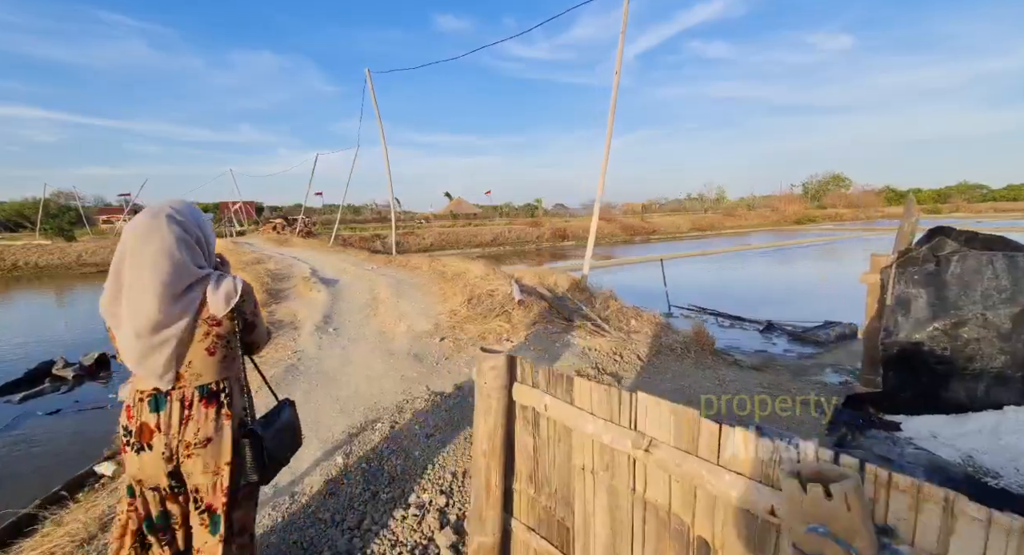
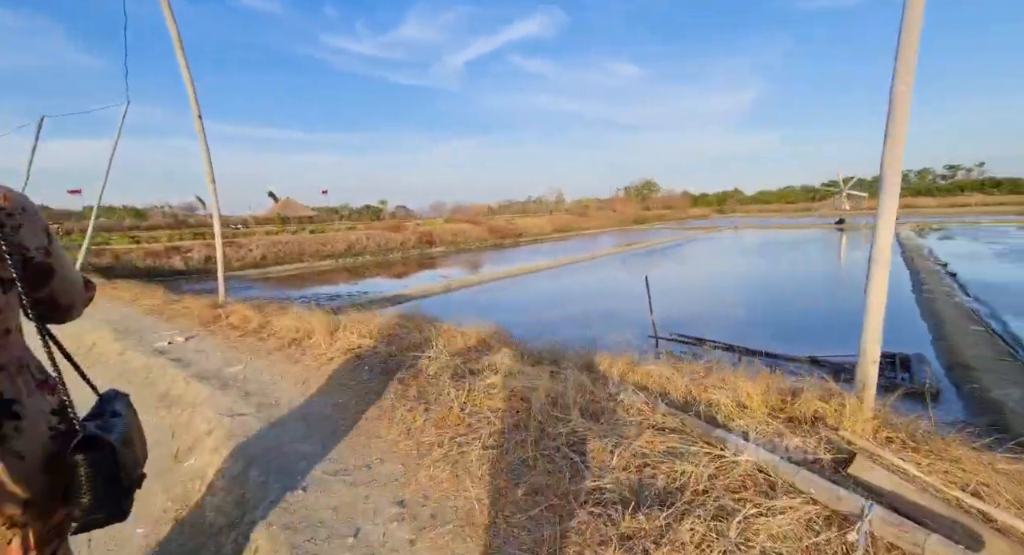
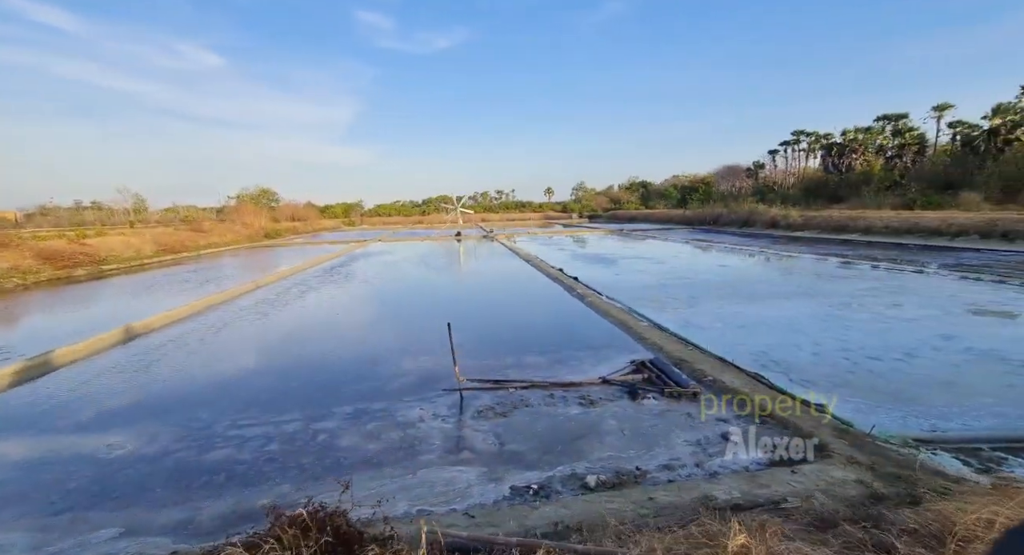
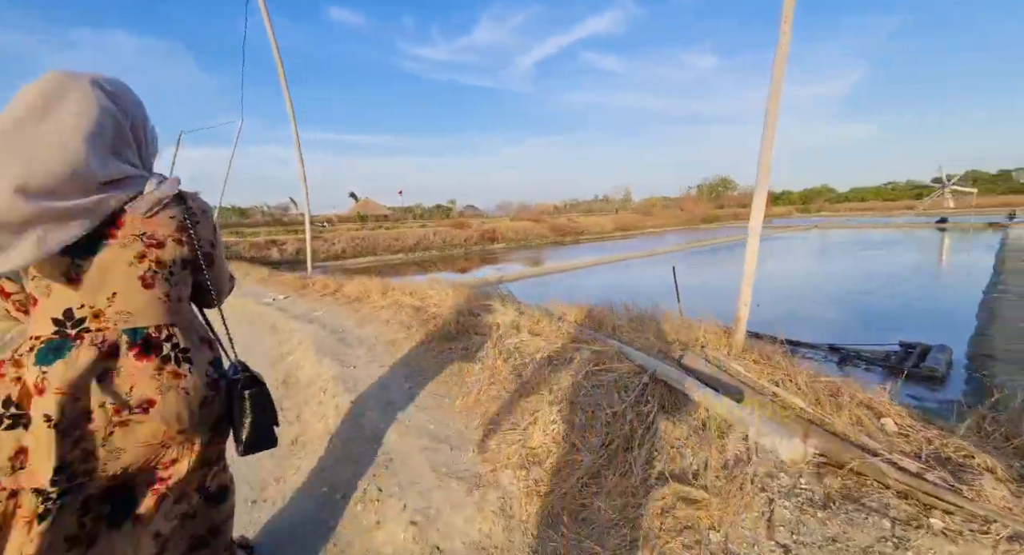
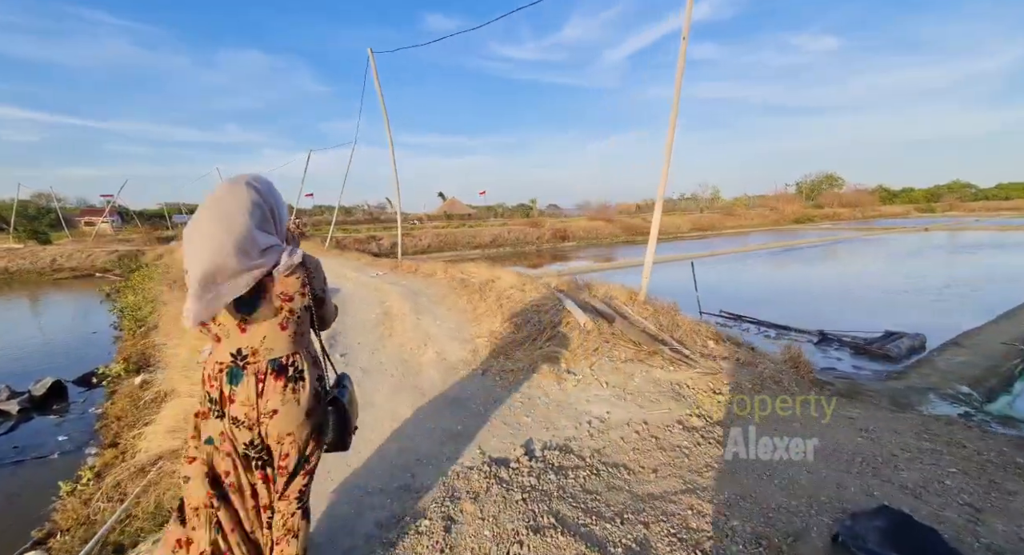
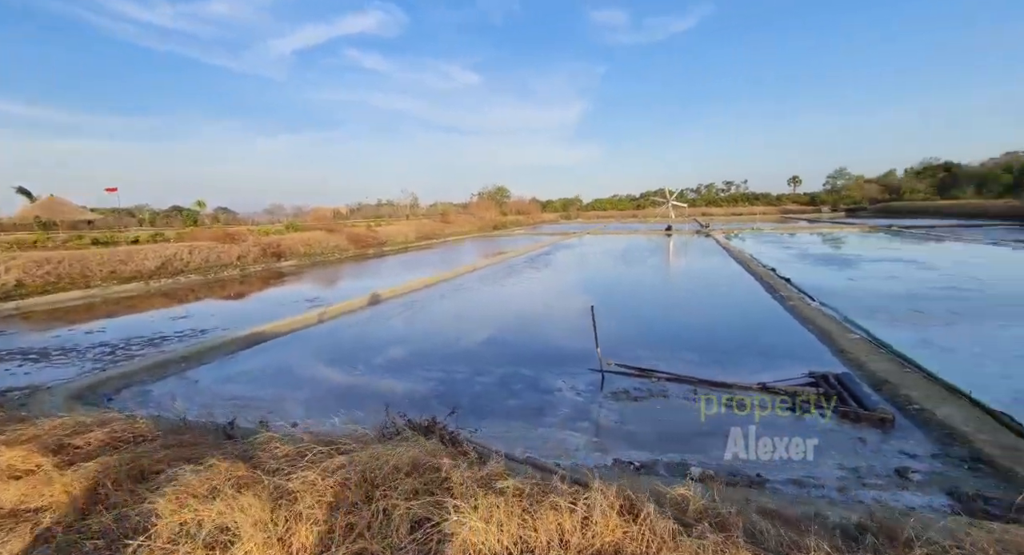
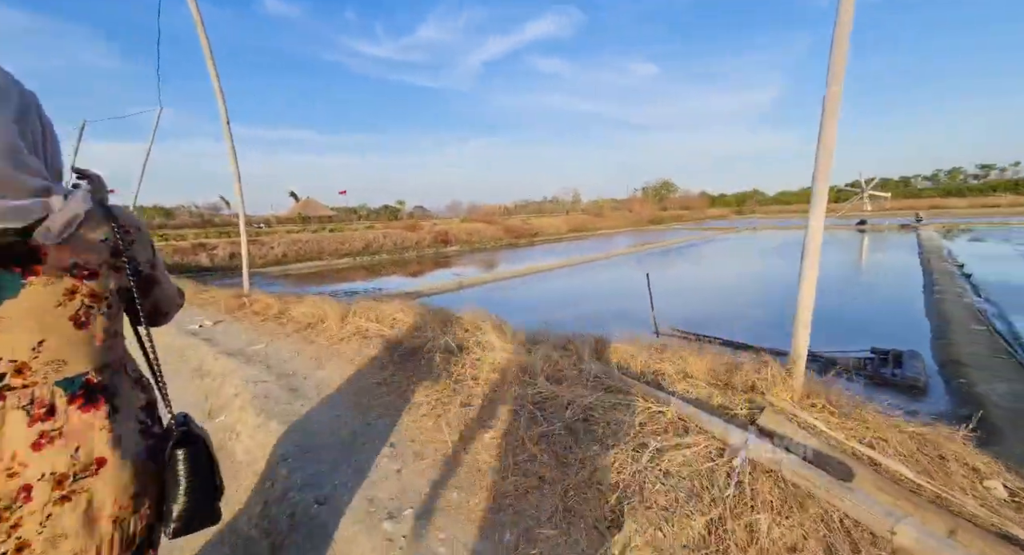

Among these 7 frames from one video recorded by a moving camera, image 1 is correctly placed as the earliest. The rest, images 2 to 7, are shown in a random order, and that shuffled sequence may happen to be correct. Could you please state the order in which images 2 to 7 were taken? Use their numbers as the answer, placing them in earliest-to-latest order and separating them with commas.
5, 4, 7, 2, 6, 3
